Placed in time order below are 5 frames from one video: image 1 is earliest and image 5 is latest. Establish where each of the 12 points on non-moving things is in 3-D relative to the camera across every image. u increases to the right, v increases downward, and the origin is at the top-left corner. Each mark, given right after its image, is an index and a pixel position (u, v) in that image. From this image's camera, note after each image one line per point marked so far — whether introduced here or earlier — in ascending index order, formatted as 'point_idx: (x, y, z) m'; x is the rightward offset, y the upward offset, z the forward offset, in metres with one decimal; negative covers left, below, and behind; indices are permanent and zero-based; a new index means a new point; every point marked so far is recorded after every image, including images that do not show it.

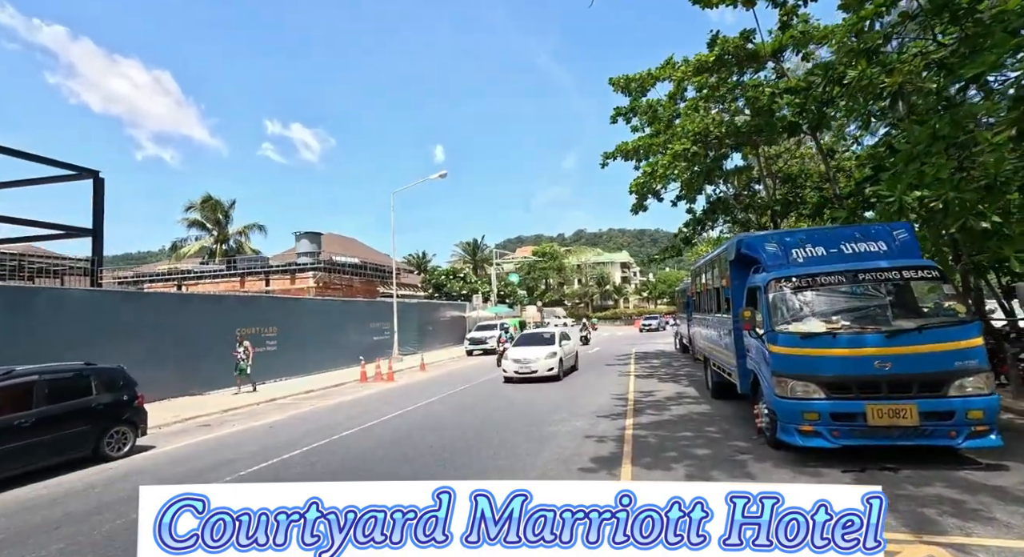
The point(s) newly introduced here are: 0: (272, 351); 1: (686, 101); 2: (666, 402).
0: (-8.0, -2.4, +16.4) m
1: (+5.0, +5.2, +14.5) m
2: (+2.9, -2.3, +9.3) m
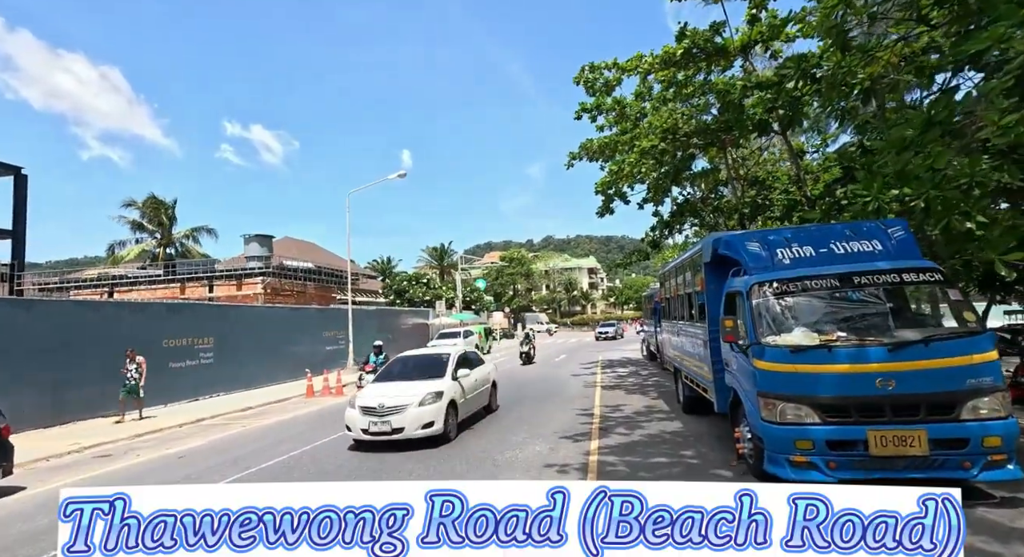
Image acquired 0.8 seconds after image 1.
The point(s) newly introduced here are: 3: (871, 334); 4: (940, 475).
0: (-9.2, -2.6, +15.0) m
1: (+3.9, +5.1, +13.9) m
2: (+2.1, -2.4, +8.5) m
3: (+3.1, -0.5, +4.4) m
4: (+3.4, -1.6, +4.0) m
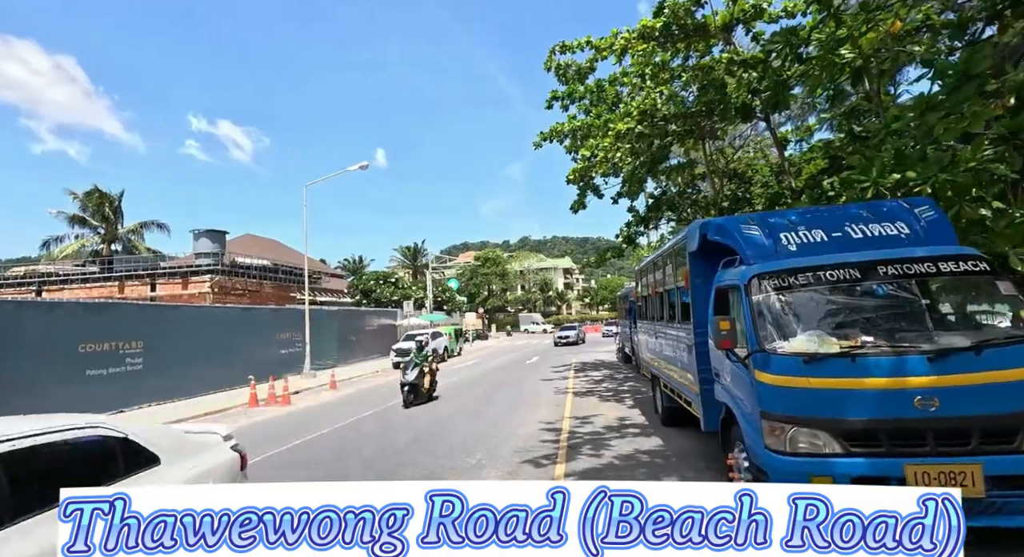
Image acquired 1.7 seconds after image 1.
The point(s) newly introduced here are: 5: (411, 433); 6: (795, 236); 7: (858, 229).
0: (-10.1, -2.5, +13.4) m
1: (+3.0, +5.1, +13.0) m
2: (+1.5, -2.3, +7.5) m
3: (+2.7, -0.4, +3.5) m
4: (+3.0, -1.5, +3.1) m
5: (-2.0, -3.2, +10.4) m
6: (+2.4, +0.4, +4.1) m
7: (+2.8, +0.4, +4.0) m
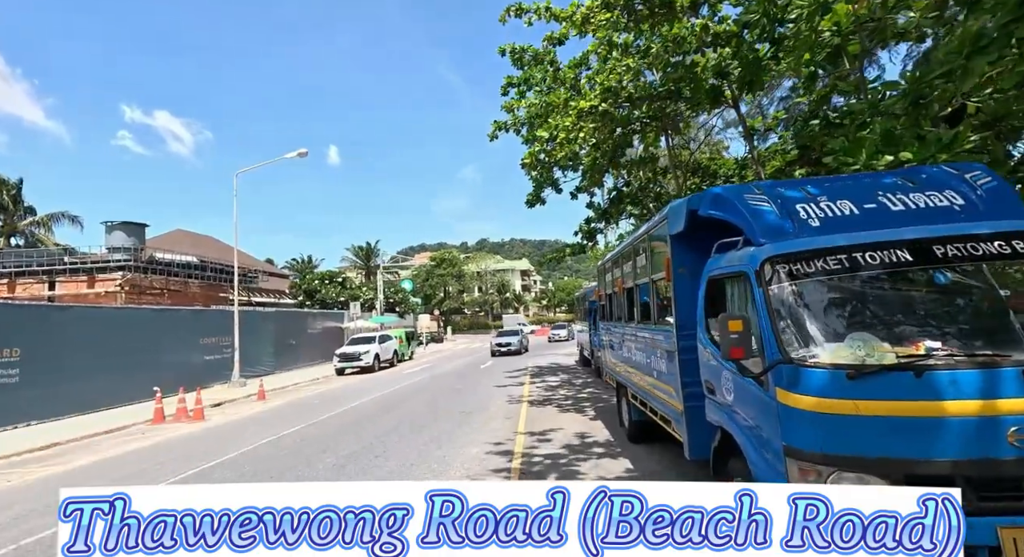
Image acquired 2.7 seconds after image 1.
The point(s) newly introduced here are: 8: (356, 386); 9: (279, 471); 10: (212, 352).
0: (-11.3, -2.4, +11.3) m
1: (+1.8, +5.2, +12.1) m
2: (+0.7, -2.3, +6.4) m
3: (+2.3, -0.3, +2.5) m
4: (+2.7, -1.4, +2.1) m
5: (-3.0, -3.1, +9.0) m
6: (+1.9, +0.4, +3.2) m
7: (+2.4, +0.5, +3.1) m
8: (-5.9, -4.1, +19.0) m
9: (-3.6, -3.0, +7.6) m
10: (-11.0, -2.7, +18.2) m
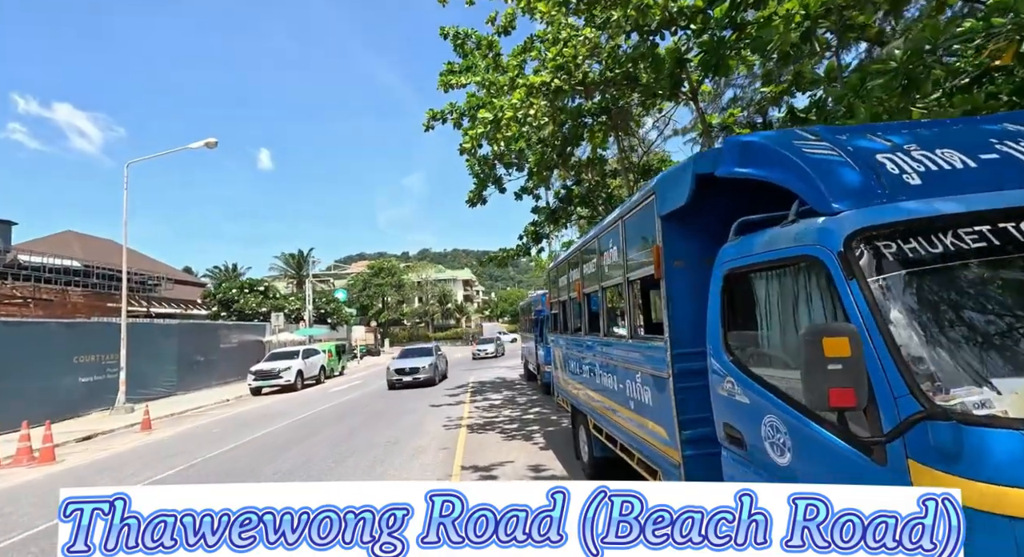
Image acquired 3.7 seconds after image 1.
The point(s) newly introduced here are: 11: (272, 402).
0: (-12.5, -2.5, +8.6) m
1: (+0.5, +5.0, +11.0) m
2: (0.0, -2.3, +5.1) m
3: (+2.1, -0.3, +1.4) m
4: (+2.5, -1.4, +1.1) m
5: (-4.0, -3.1, +7.2) m
6: (+1.6, +0.5, +2.0) m
7: (+2.1, +0.5, +2.0) m
8: (-8.1, -4.4, +16.8) m
9: (-4.4, -3.0, +5.7) m
10: (-13.0, -2.9, +15.4) m
11: (-8.7, -4.5, +18.1) m
